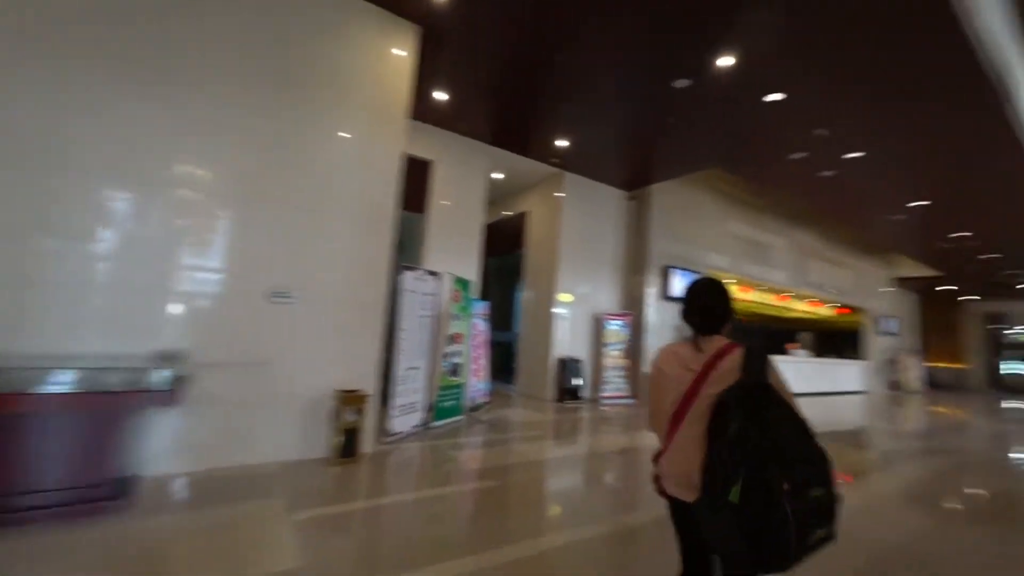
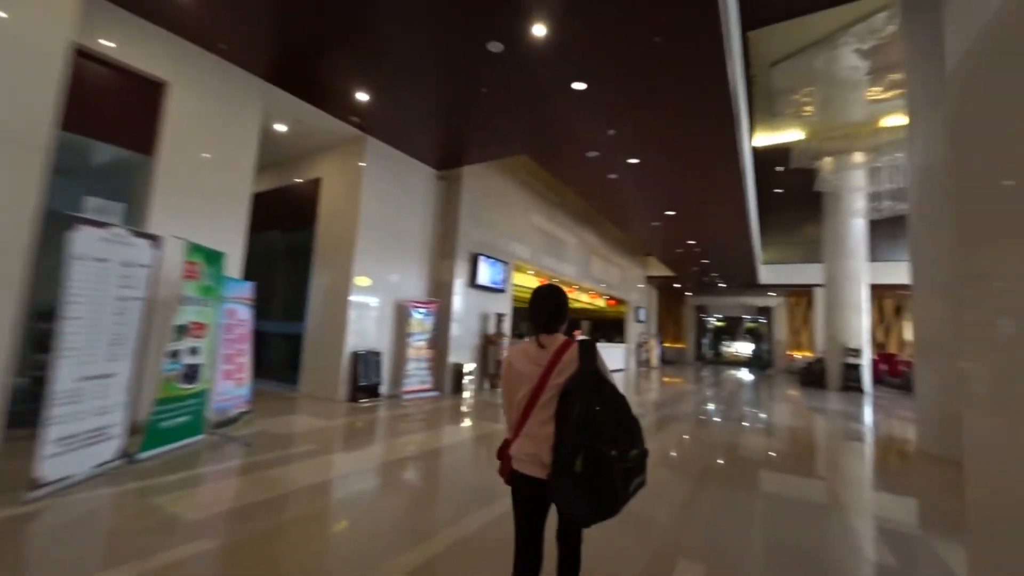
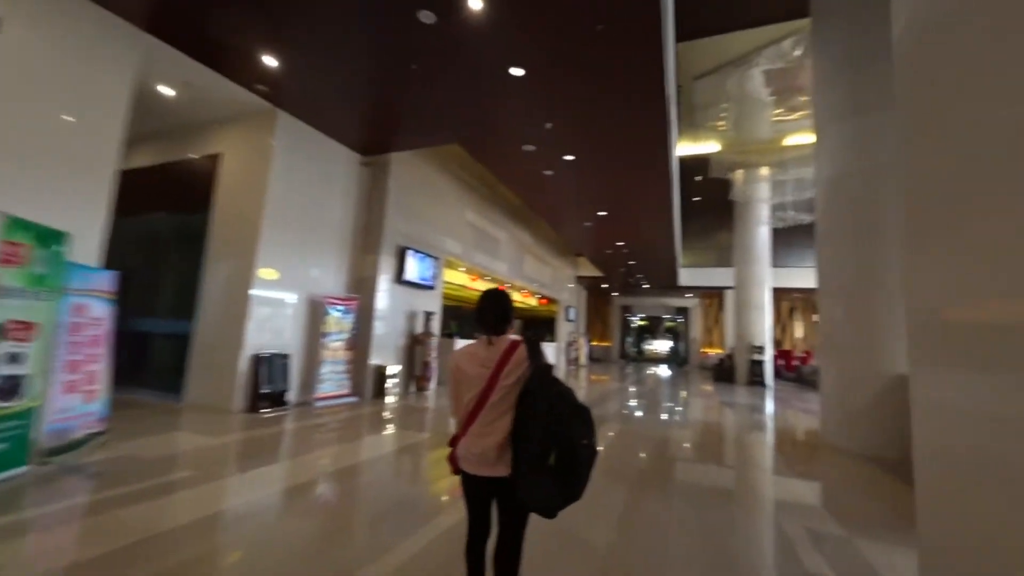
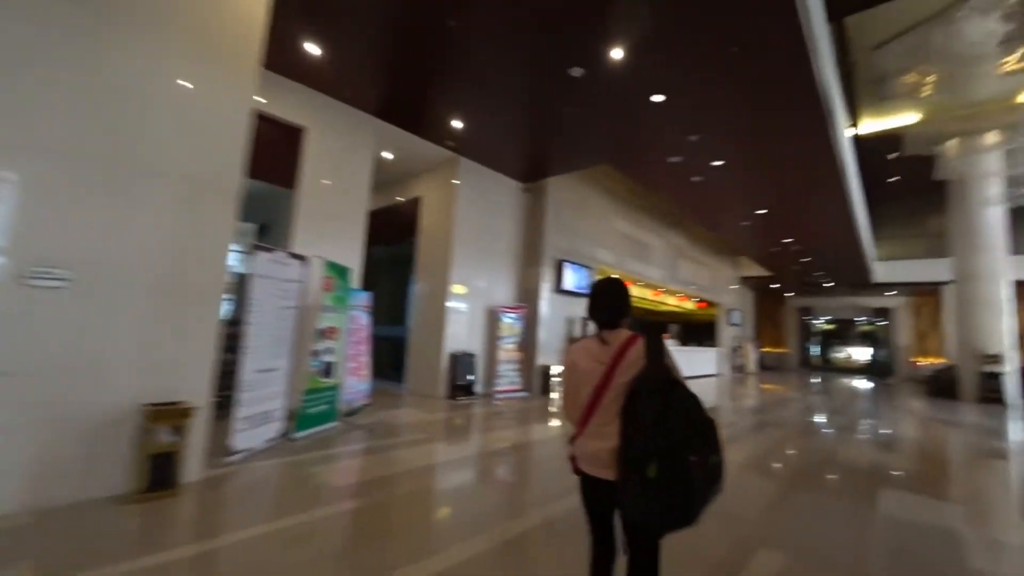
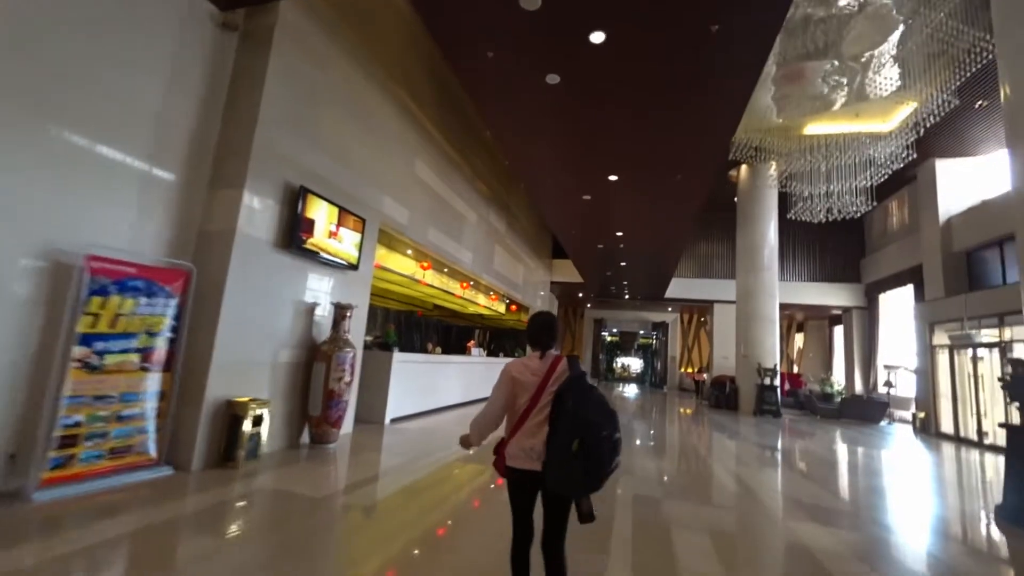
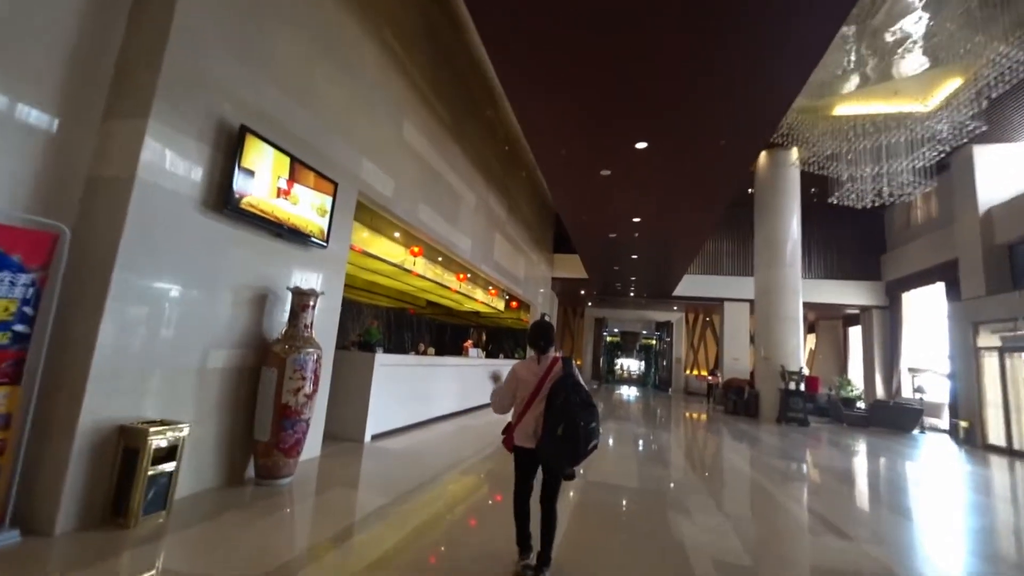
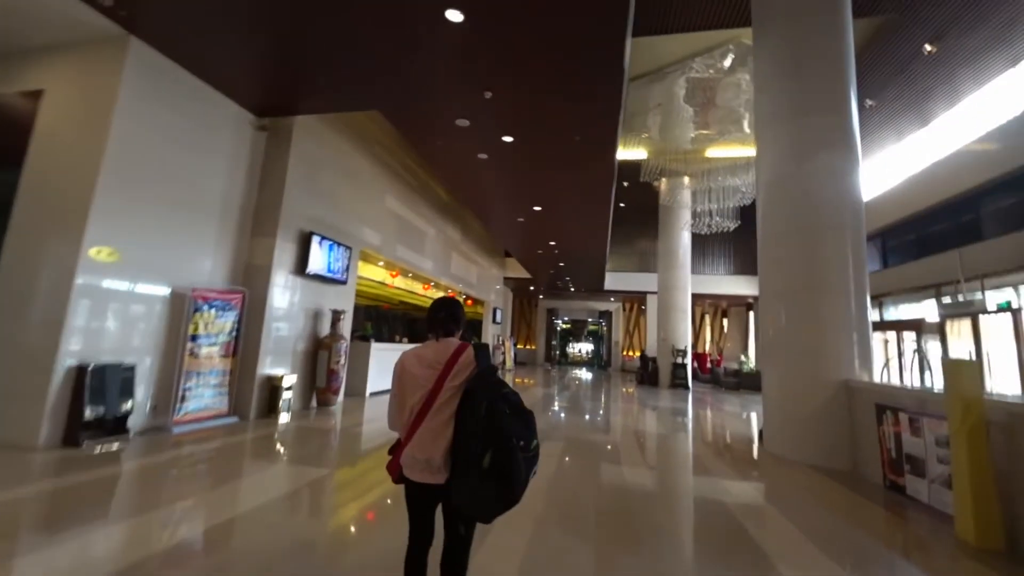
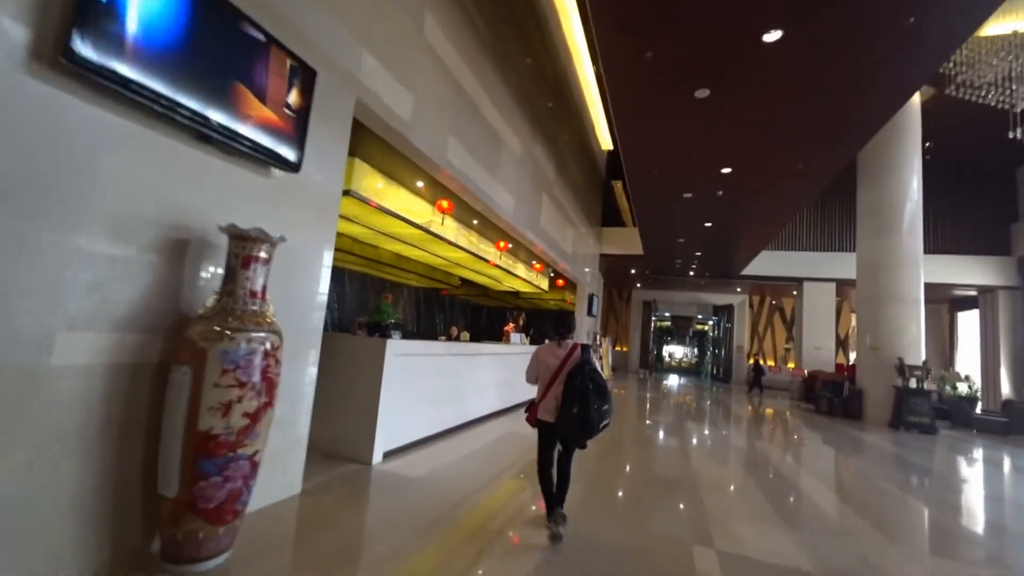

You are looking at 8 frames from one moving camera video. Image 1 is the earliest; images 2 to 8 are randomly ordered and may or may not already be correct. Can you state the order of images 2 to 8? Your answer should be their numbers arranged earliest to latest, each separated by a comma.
4, 2, 3, 7, 5, 6, 8
